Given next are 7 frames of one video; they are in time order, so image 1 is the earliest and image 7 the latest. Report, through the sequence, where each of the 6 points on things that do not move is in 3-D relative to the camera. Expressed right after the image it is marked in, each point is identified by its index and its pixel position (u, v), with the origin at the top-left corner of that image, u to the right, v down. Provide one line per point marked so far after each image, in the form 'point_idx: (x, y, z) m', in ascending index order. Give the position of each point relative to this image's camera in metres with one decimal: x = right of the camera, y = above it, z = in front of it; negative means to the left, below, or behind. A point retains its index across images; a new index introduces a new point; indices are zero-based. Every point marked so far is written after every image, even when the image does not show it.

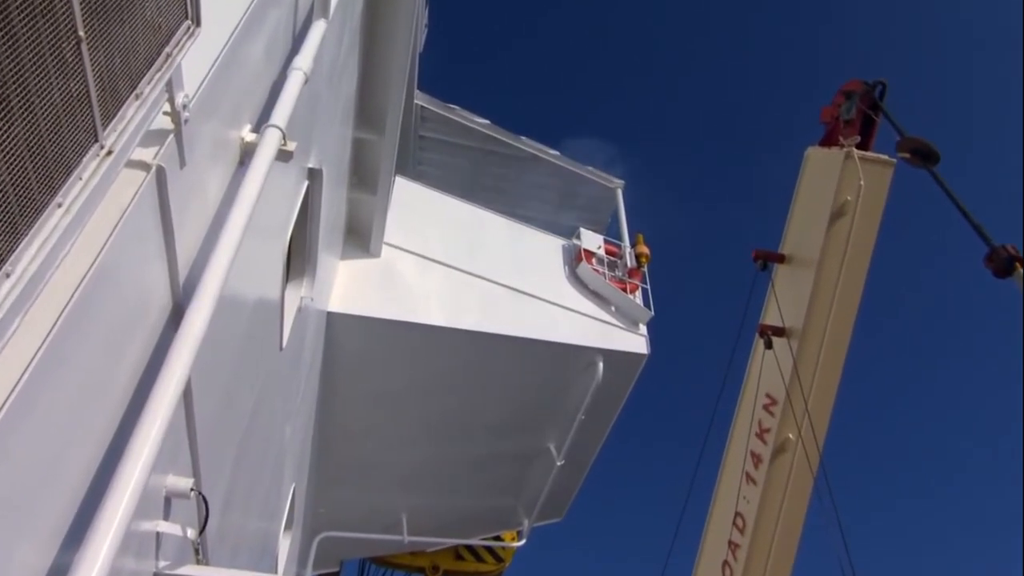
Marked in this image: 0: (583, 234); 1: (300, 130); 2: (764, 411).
0: (+0.9, +0.6, +8.1) m
1: (-1.8, +1.4, +6.0) m
2: (+2.6, -1.3, +6.9) m
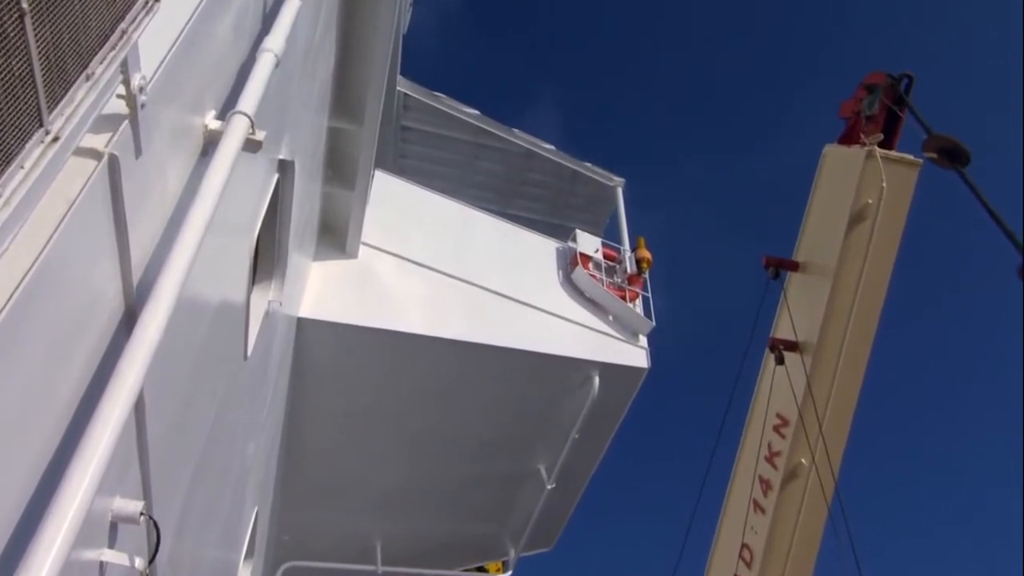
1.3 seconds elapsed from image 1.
0: (+0.8, +0.6, +7.5) m
1: (-1.9, +1.4, +5.4) m
2: (+2.5, -1.4, +6.3) m
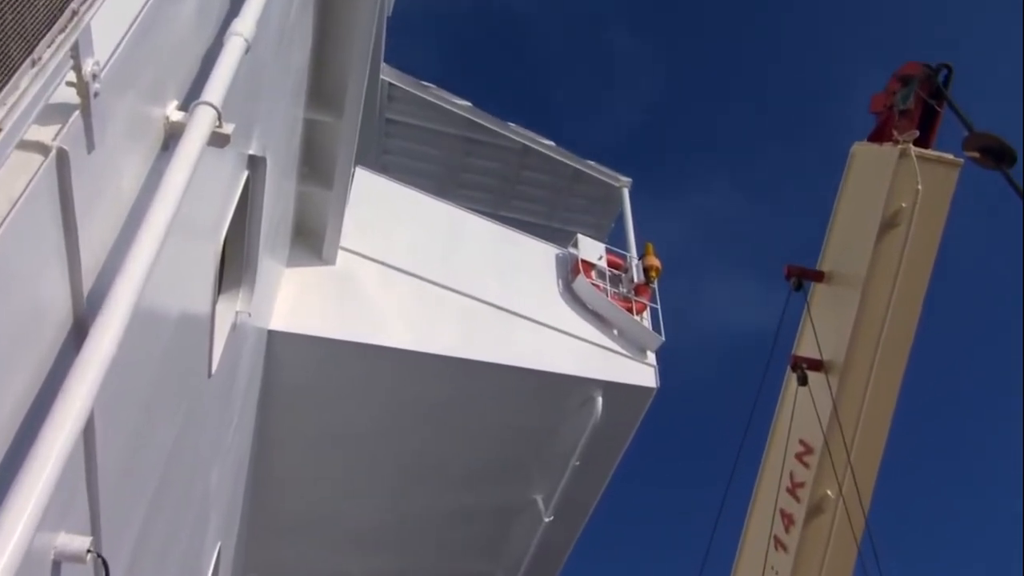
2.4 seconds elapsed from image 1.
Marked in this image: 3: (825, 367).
0: (+0.7, +0.5, +6.9) m
1: (-1.9, +1.3, +4.7) m
2: (+2.5, -1.5, +5.7) m
3: (+2.7, -0.7, +5.7) m
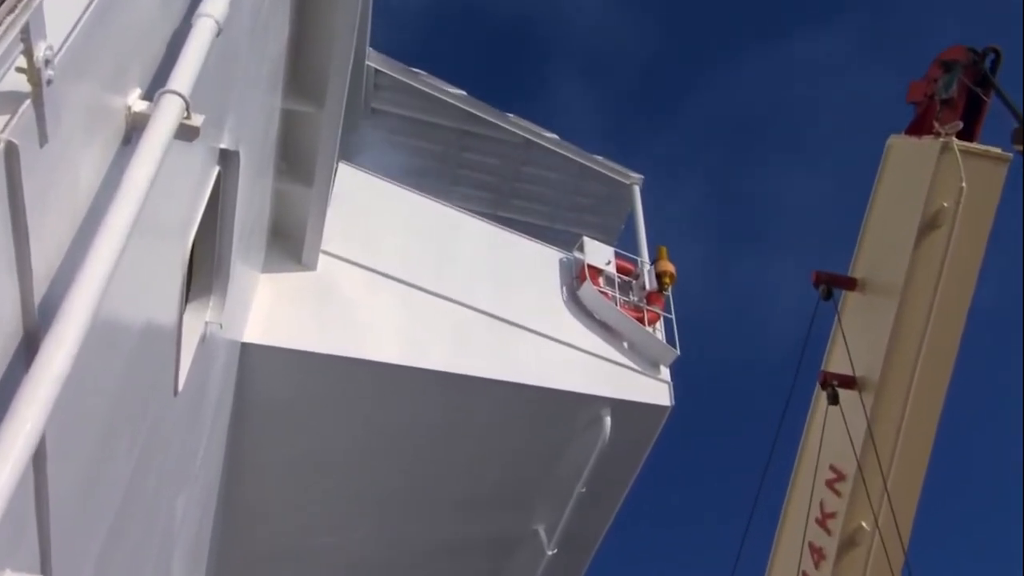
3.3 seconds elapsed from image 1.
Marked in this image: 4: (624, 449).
0: (+0.7, +0.4, +6.4) m
1: (-1.9, +1.2, +4.2) m
2: (+2.5, -1.6, +5.2) m
3: (+2.7, -0.7, +5.1) m
4: (+1.0, -1.4, +5.7) m
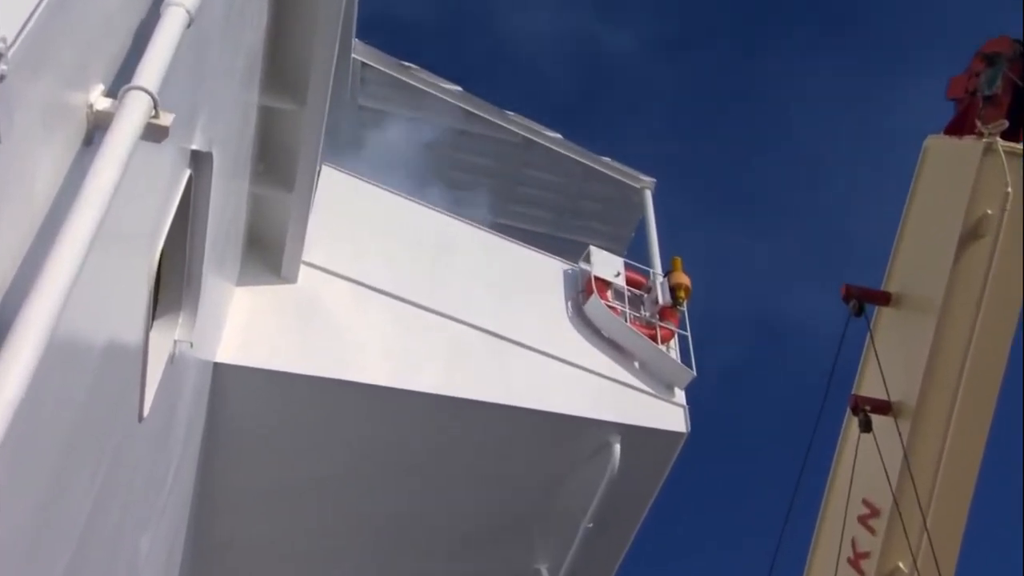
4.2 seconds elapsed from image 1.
0: (+0.7, +0.3, +5.9) m
1: (-1.9, +1.1, +3.8) m
2: (+2.4, -1.7, +4.7) m
3: (+2.7, -0.9, +4.7) m
4: (+1.0, -1.5, +5.2) m
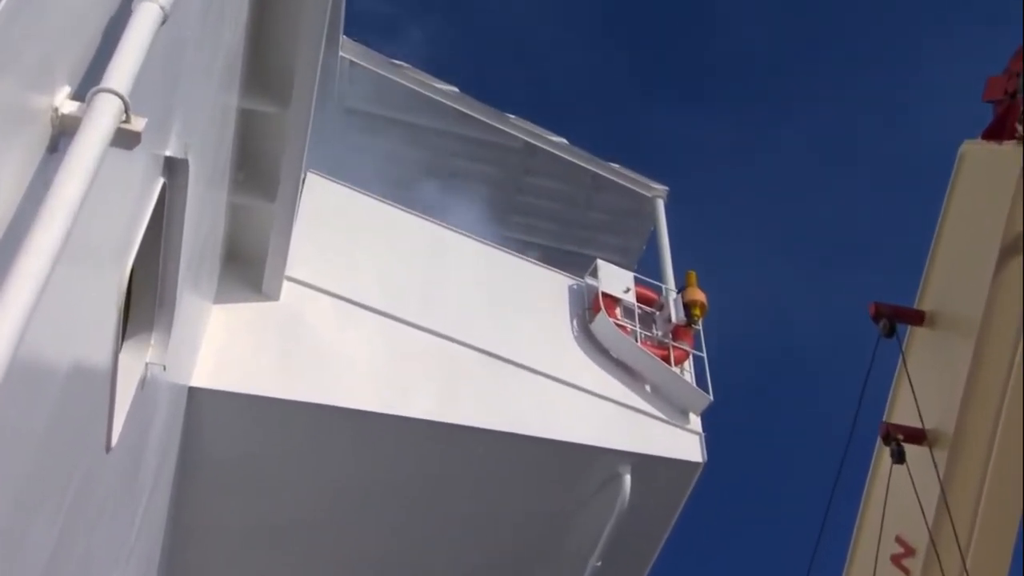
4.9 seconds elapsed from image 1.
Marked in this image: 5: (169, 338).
0: (+0.7, +0.2, +5.5) m
1: (-1.9, +1.0, +3.4) m
2: (+2.5, -1.8, +4.3) m
3: (+2.7, -1.0, +4.3) m
4: (+1.0, -1.6, +4.9) m
5: (-2.1, -0.3, +4.1) m
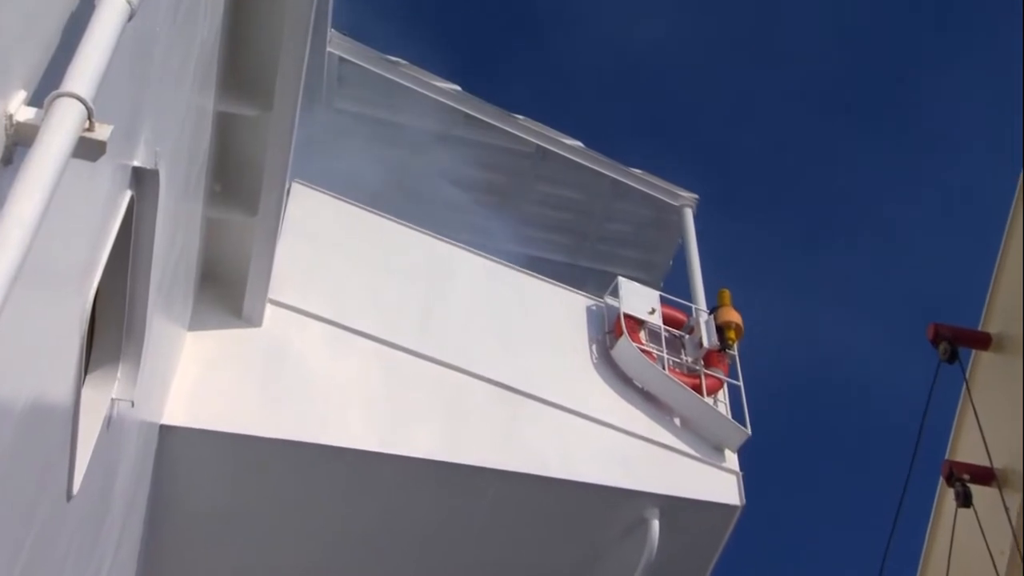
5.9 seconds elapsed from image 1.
0: (+0.8, 0.0, +5.0) m
1: (-1.9, +0.9, +3.0) m
2: (+2.5, -1.9, +3.8) m
3: (+2.8, -1.1, +3.8) m
4: (+1.1, -1.7, +4.4) m
5: (-2.1, -0.5, +3.6) m
